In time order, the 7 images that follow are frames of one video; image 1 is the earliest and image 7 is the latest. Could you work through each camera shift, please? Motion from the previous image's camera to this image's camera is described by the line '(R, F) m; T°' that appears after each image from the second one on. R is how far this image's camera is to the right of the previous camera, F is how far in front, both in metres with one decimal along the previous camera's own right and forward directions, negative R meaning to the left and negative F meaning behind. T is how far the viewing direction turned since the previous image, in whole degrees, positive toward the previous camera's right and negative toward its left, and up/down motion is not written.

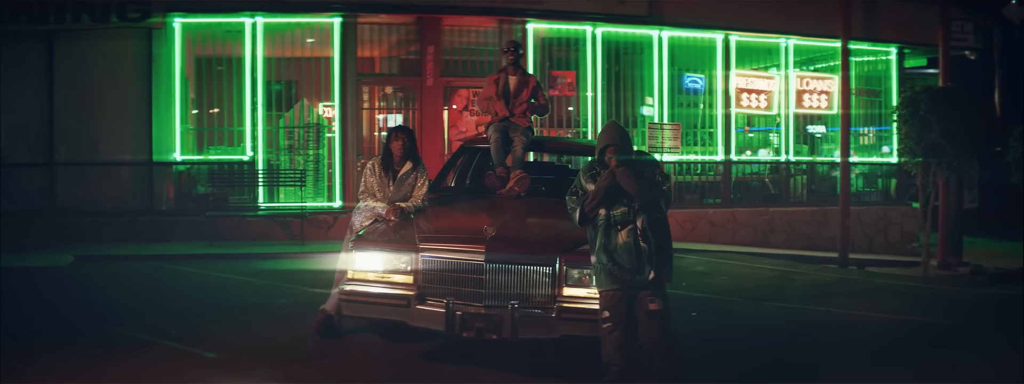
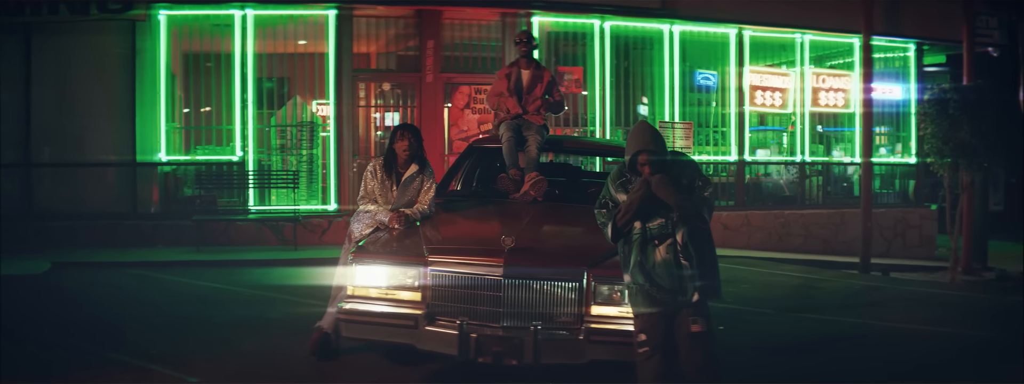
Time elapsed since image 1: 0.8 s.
(-0.2, +0.6) m; 0°
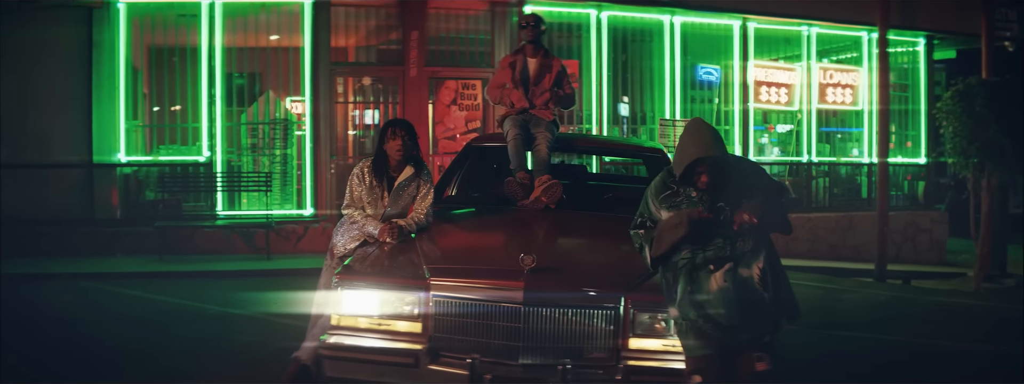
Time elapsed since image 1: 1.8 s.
(-0.2, +0.9) m; +2°
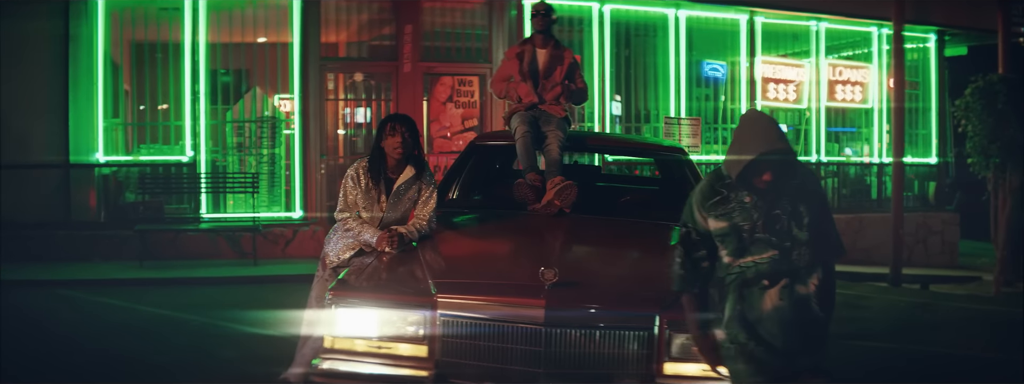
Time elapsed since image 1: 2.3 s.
(-0.1, +0.5) m; +1°
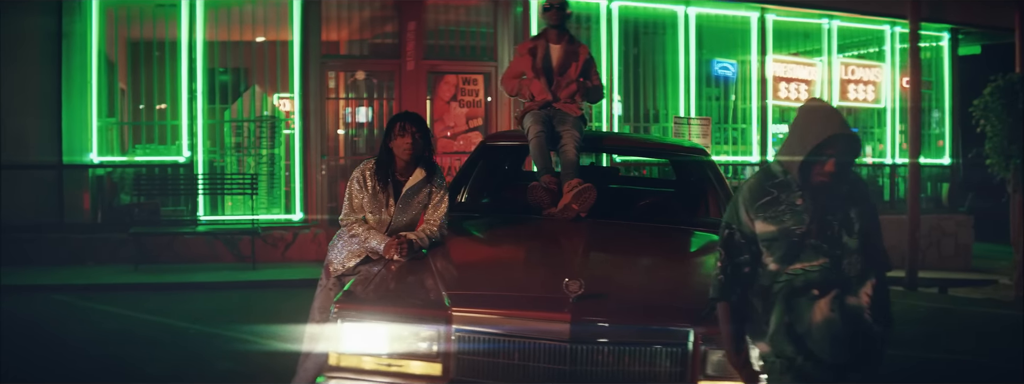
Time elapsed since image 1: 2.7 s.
(-0.1, +0.3) m; 0°
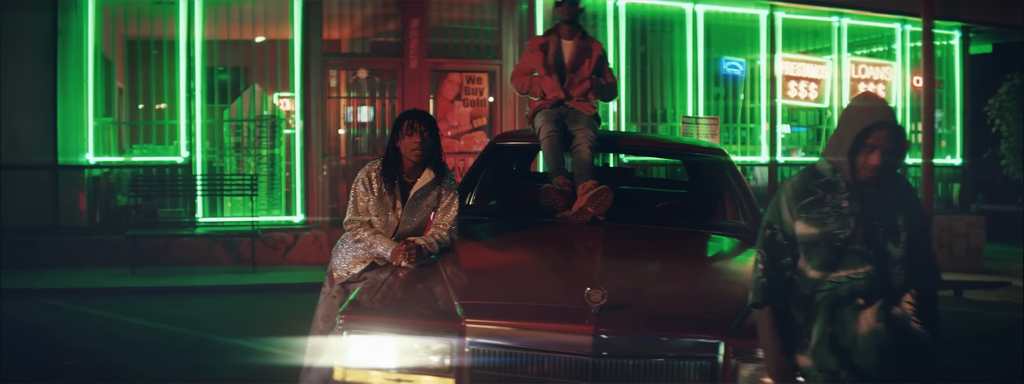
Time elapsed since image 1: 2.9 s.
(-0.1, +0.2) m; 0°
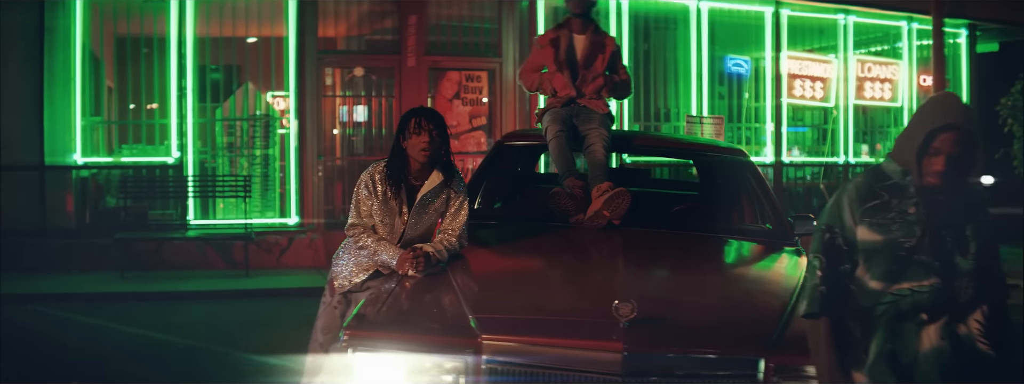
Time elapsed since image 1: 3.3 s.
(-0.1, +0.3) m; 0°
